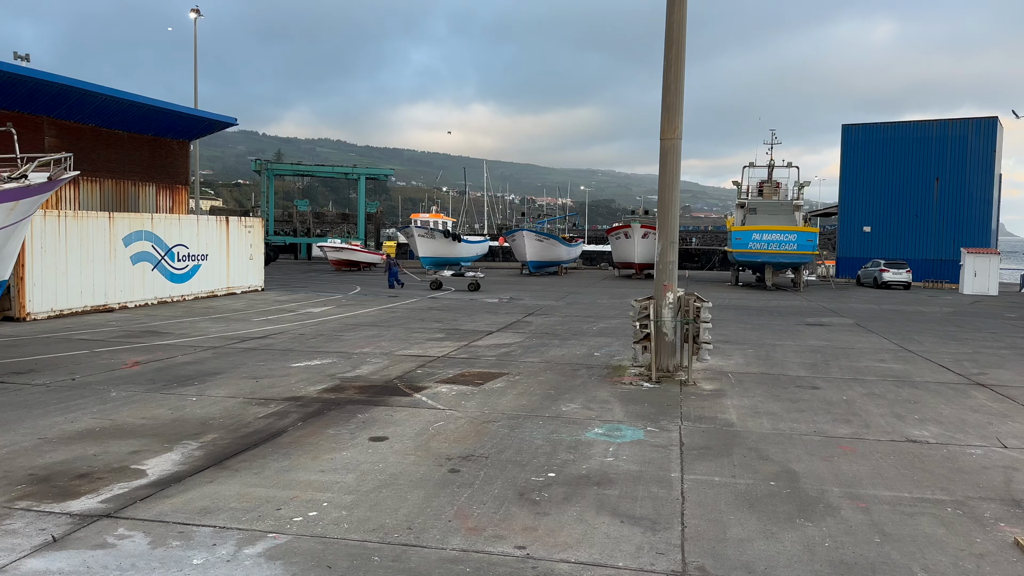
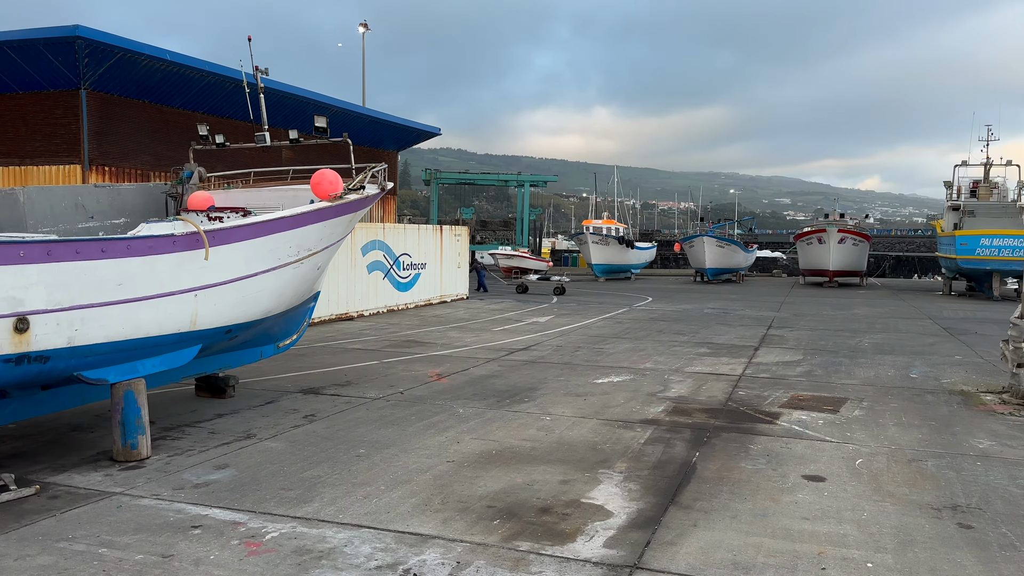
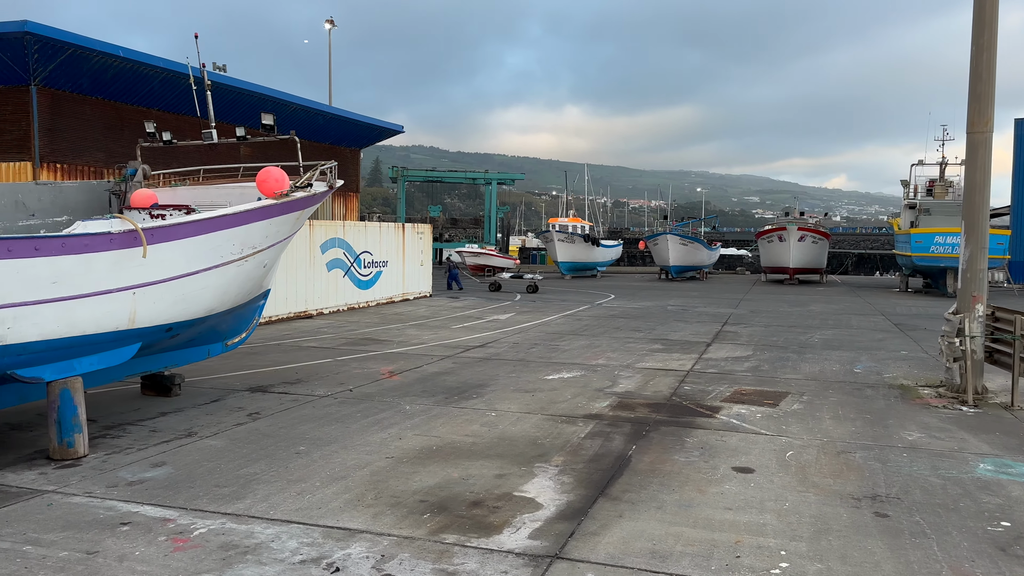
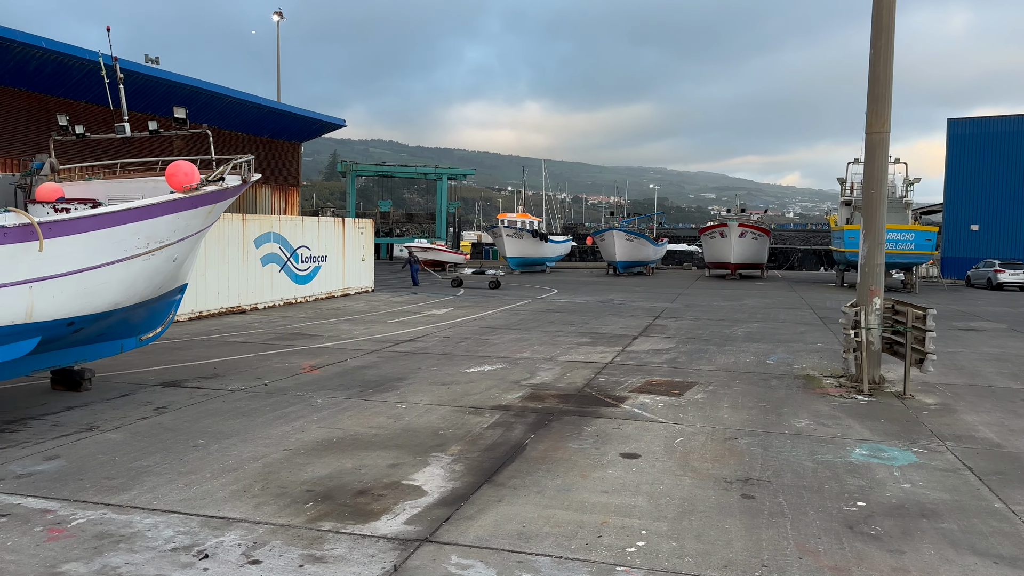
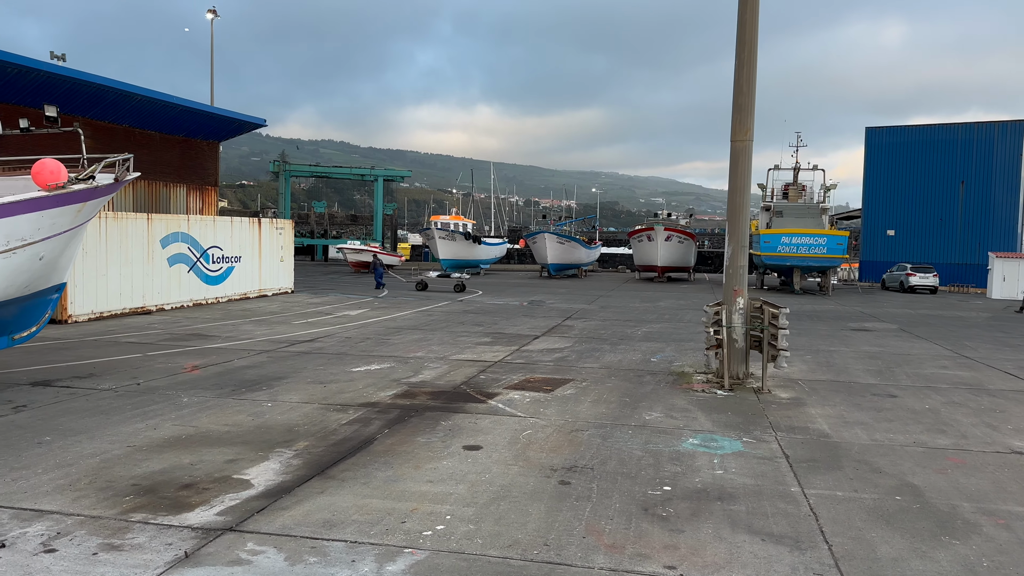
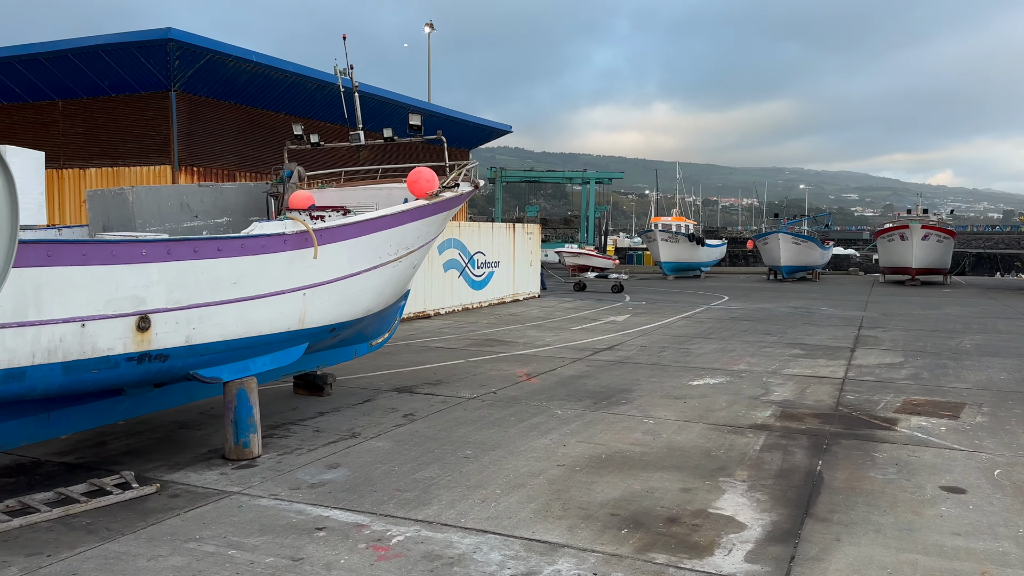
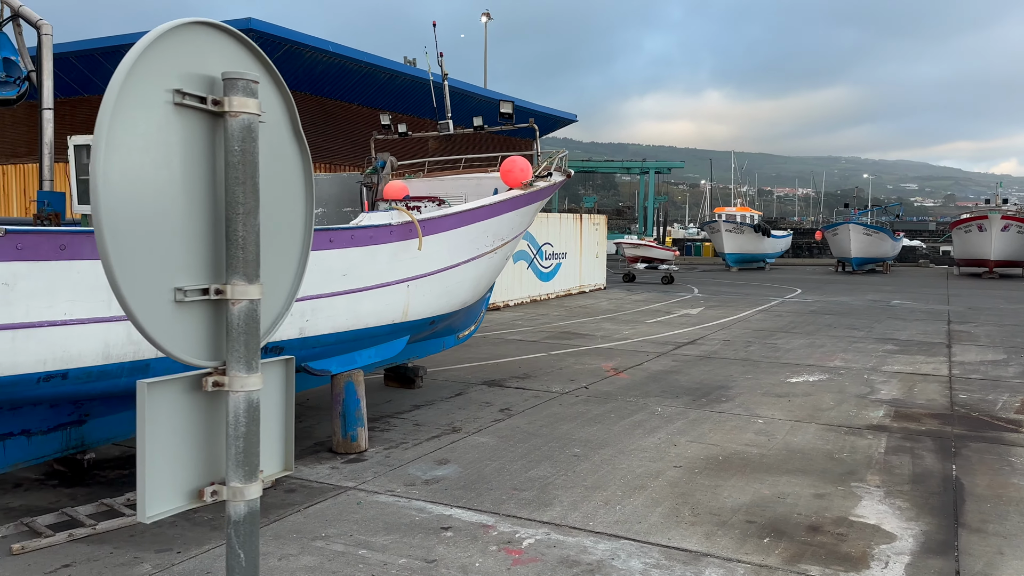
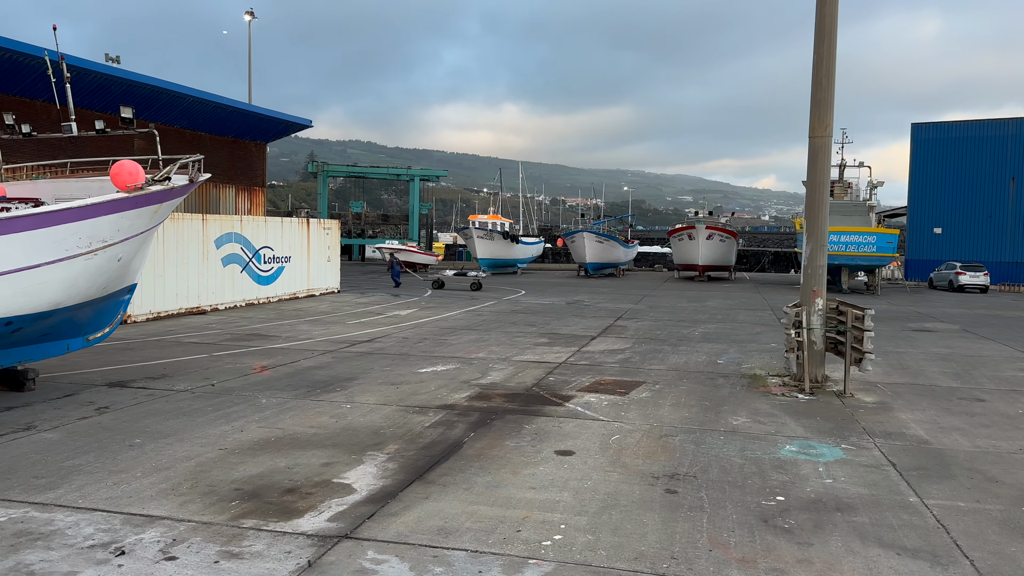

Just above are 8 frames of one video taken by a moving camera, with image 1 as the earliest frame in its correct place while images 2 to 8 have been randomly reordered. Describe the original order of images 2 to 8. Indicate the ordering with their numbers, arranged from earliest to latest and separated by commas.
5, 8, 4, 3, 2, 6, 7
